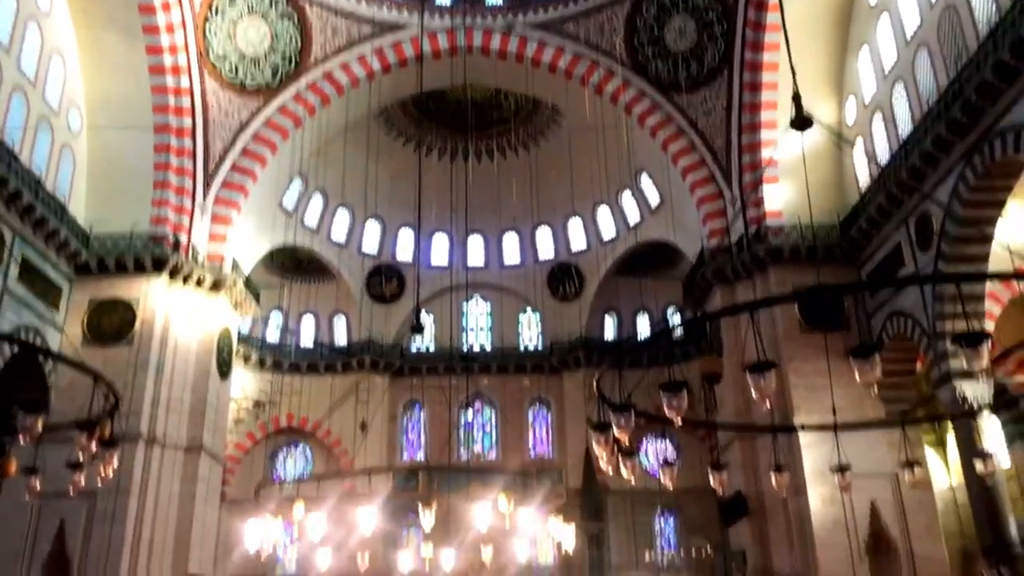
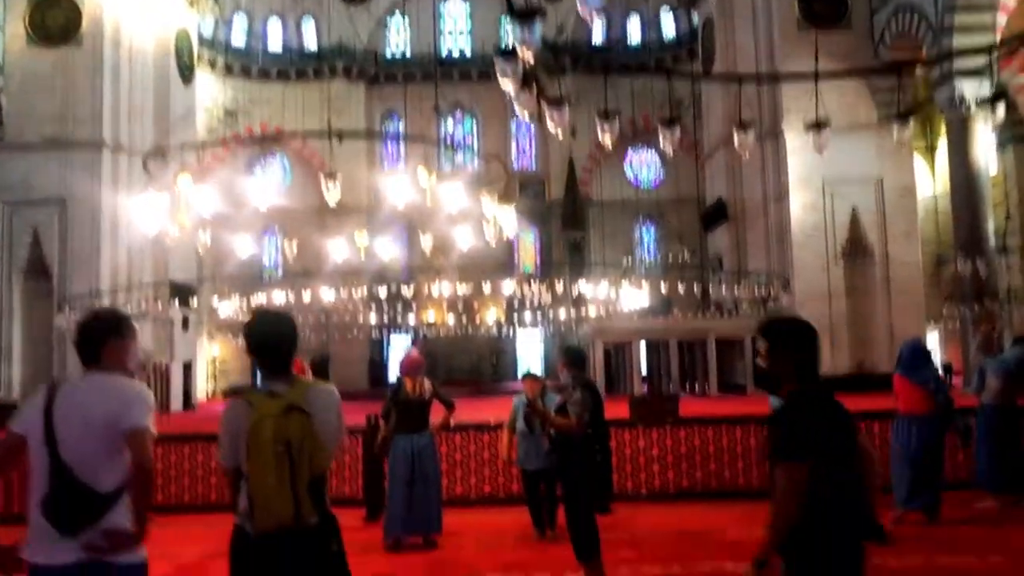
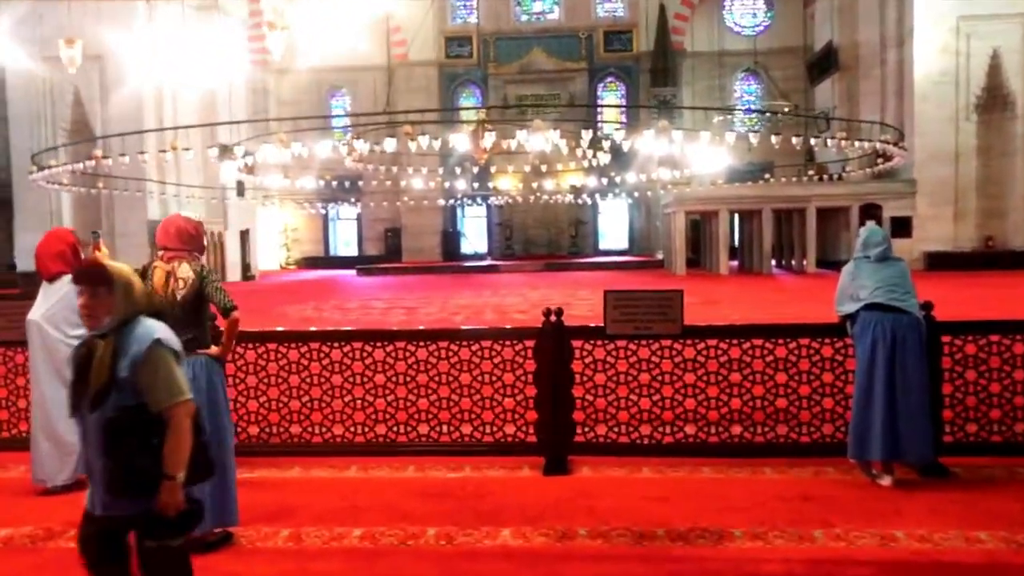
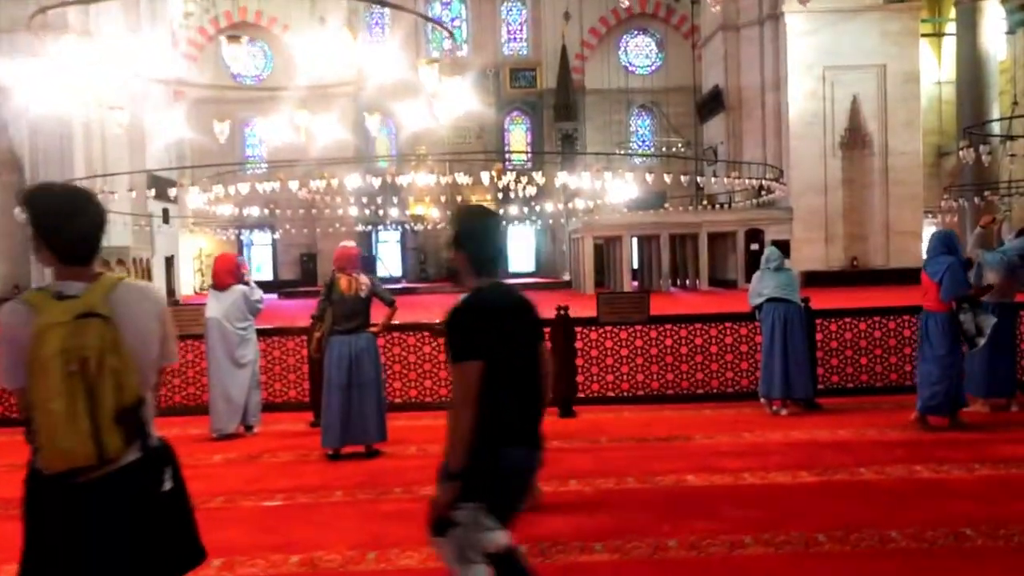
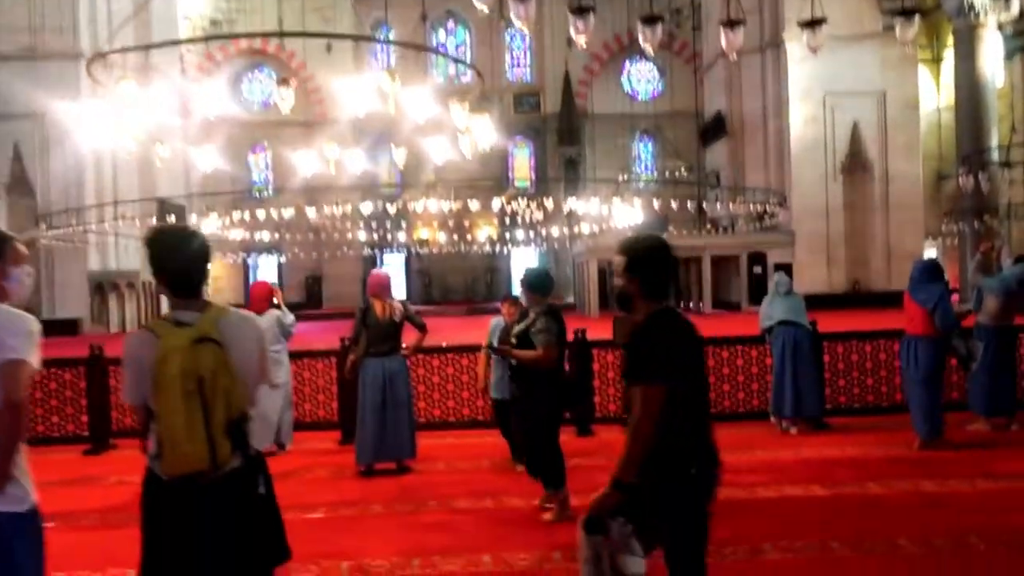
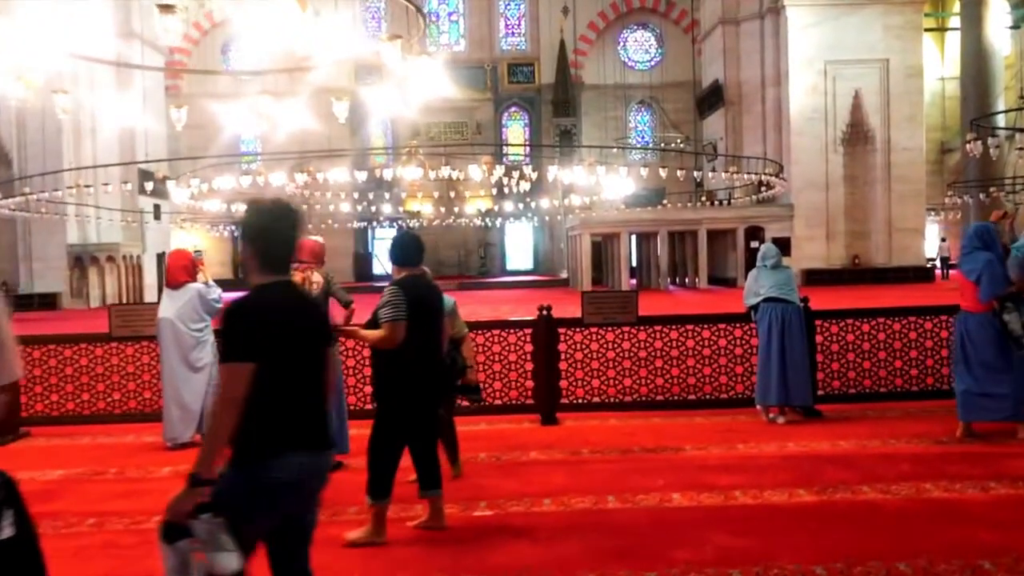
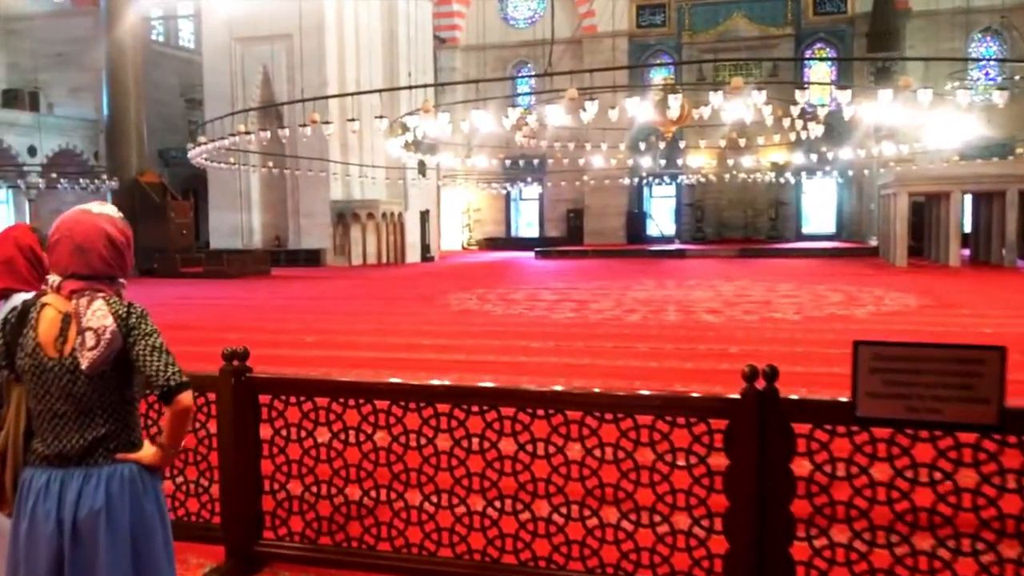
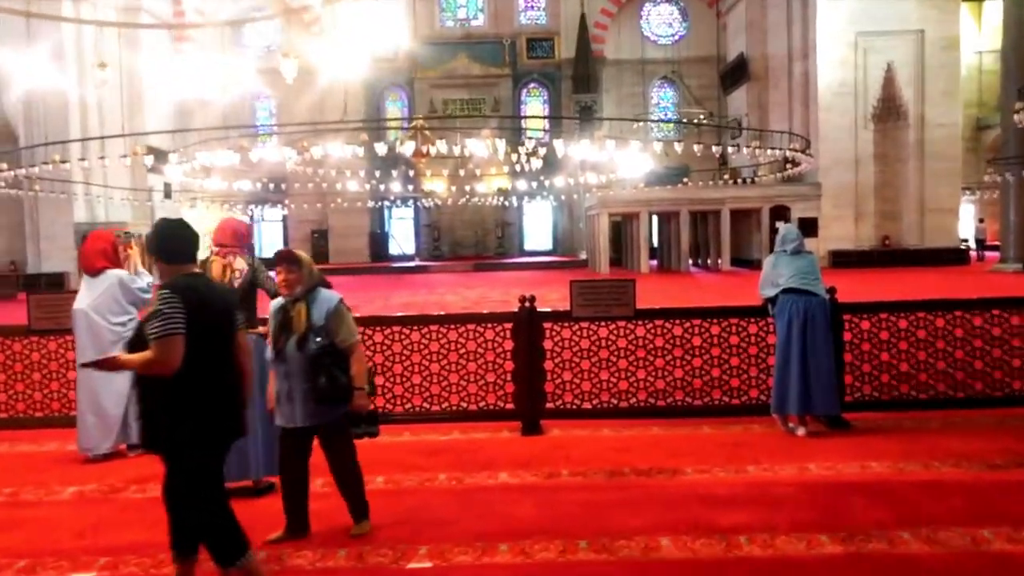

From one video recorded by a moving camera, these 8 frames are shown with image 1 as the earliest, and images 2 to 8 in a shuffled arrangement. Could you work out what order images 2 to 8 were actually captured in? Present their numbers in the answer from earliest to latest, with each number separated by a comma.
2, 5, 4, 6, 8, 3, 7
